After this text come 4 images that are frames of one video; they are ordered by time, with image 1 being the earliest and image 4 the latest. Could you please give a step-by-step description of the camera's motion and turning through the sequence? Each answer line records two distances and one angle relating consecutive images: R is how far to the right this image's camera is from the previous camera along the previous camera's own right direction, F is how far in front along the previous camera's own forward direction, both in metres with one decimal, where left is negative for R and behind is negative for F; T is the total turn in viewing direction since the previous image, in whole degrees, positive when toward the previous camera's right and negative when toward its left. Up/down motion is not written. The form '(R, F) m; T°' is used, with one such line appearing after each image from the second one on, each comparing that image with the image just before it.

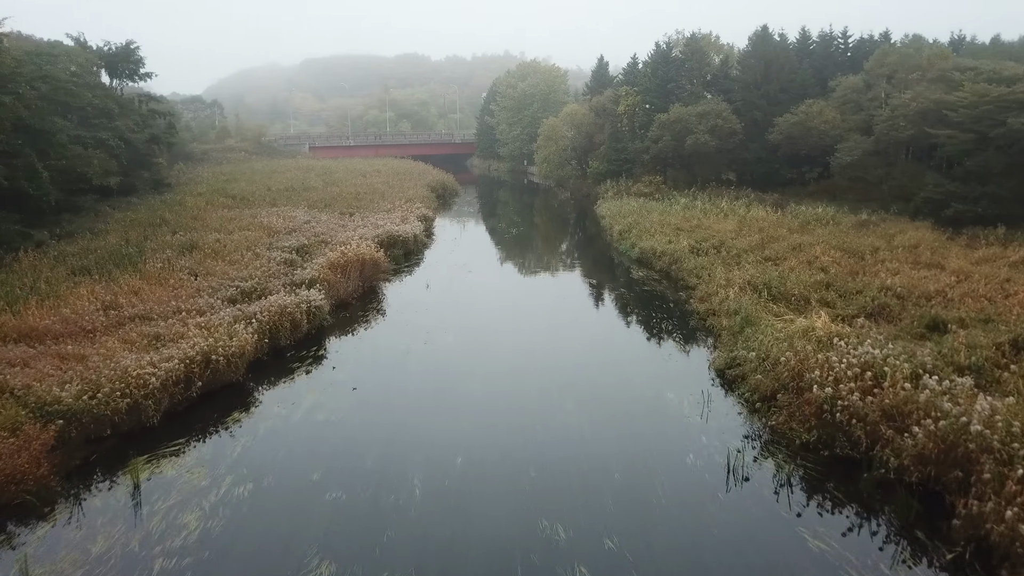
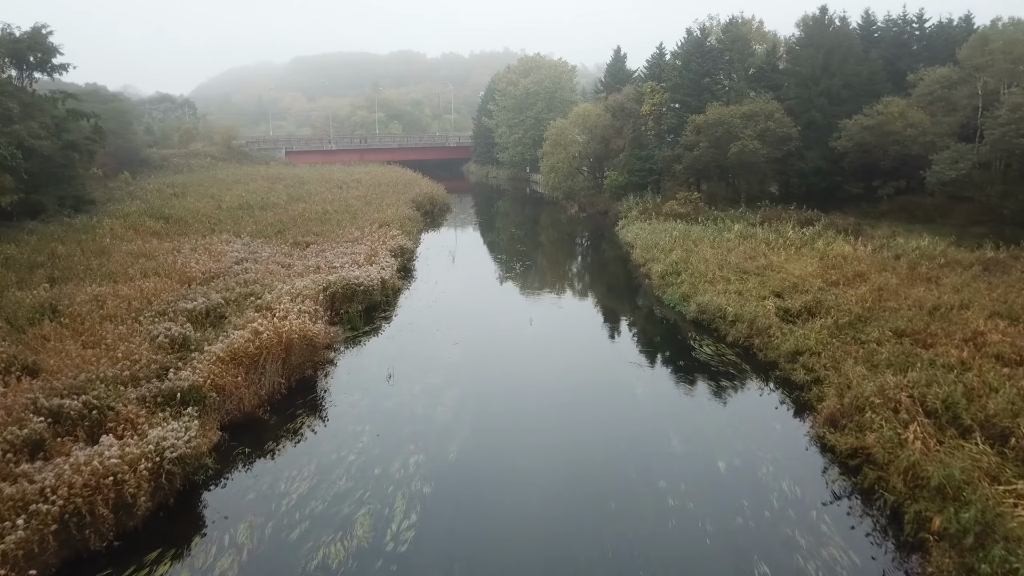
(-0.1, +6.1) m; 0°
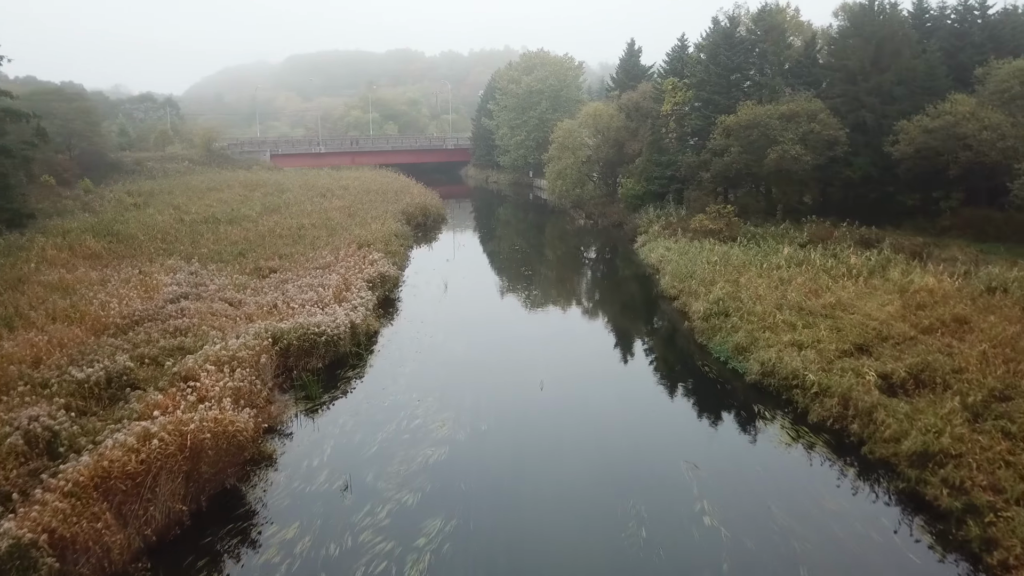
(-0.1, +3.5) m; 0°
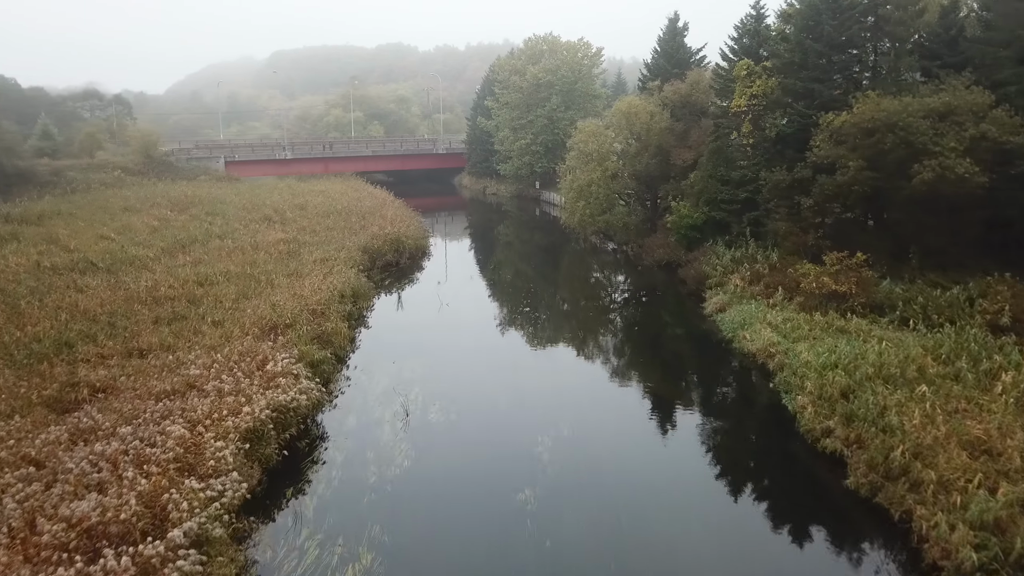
(-0.2, +7.9) m; 0°
